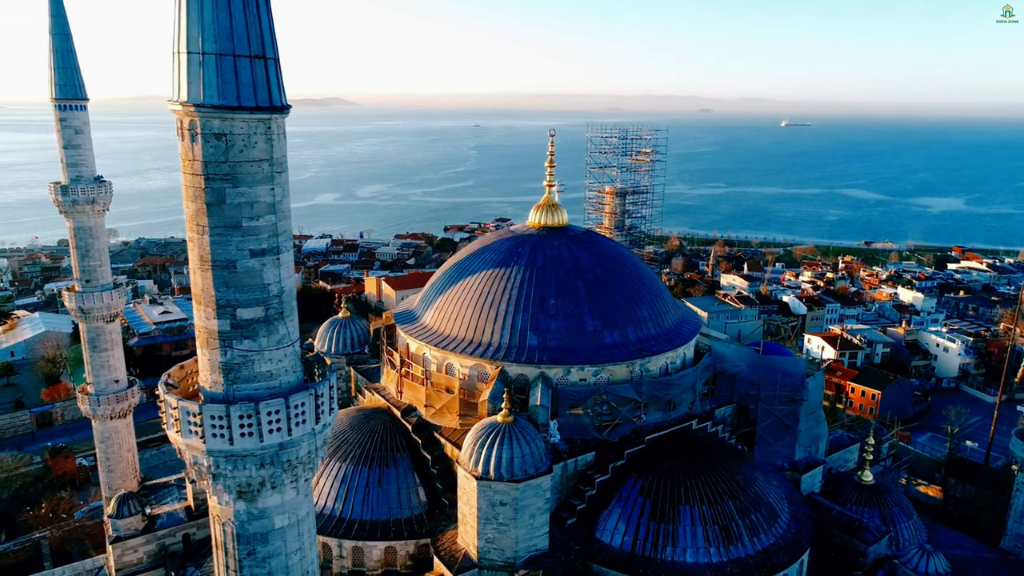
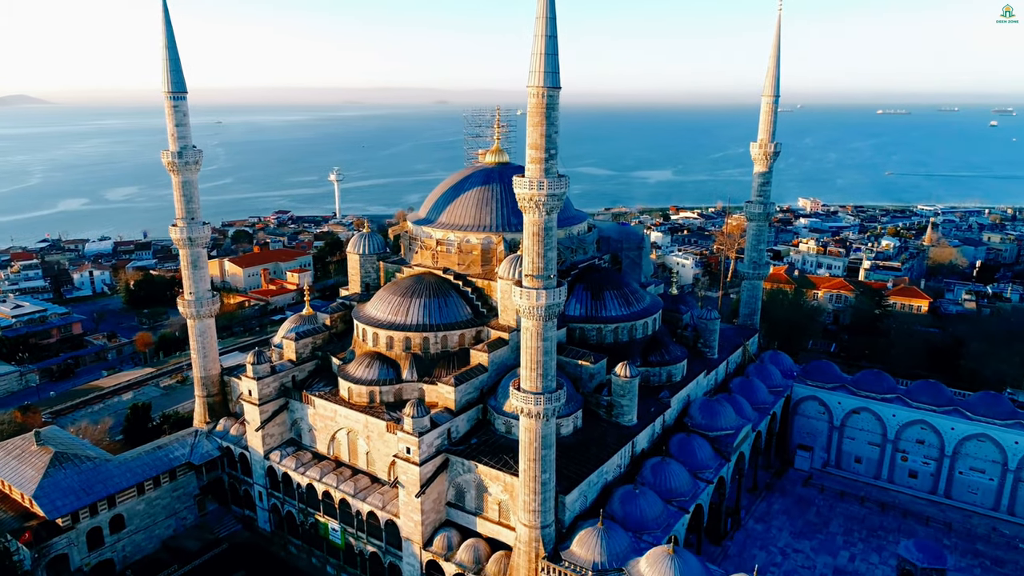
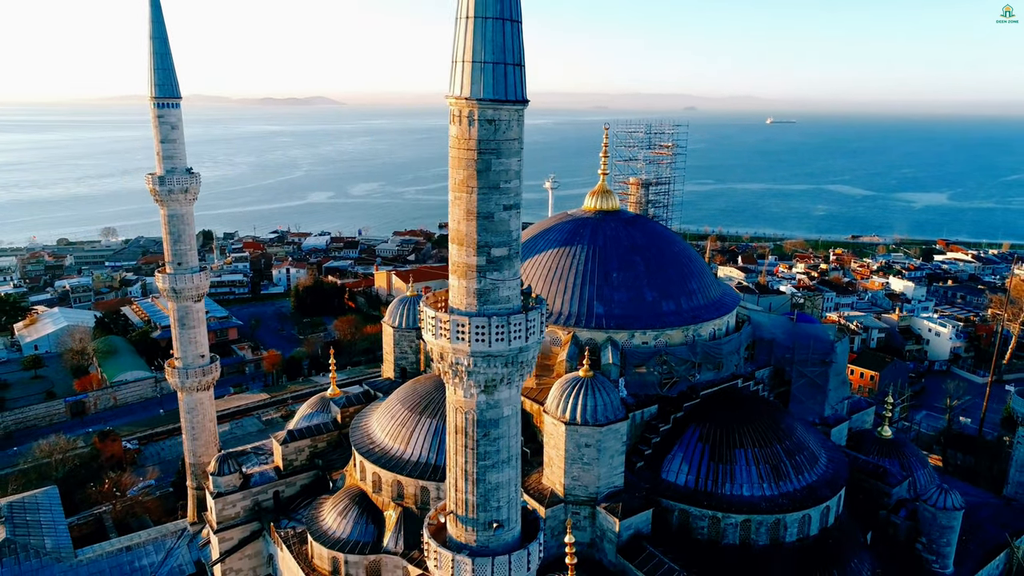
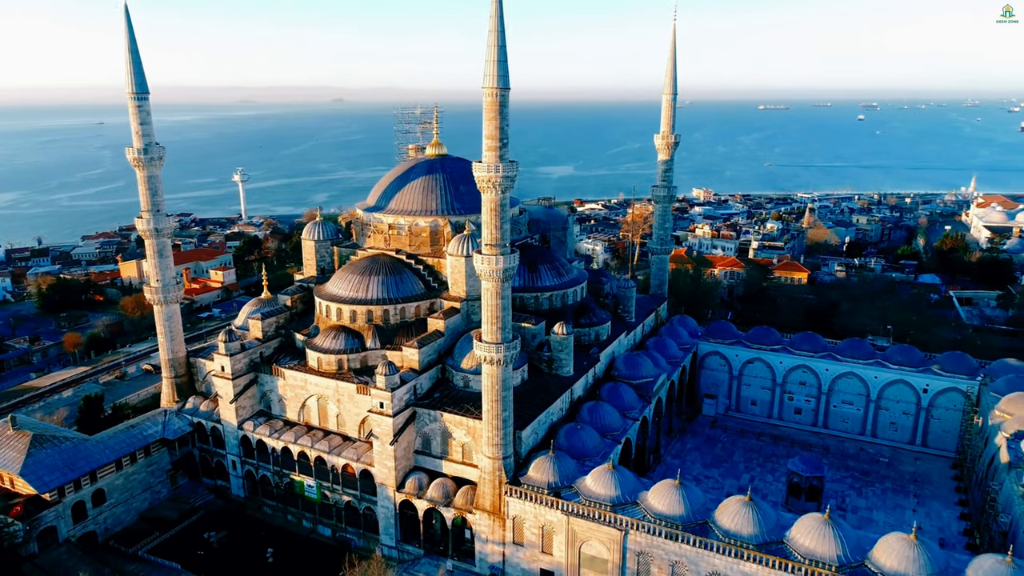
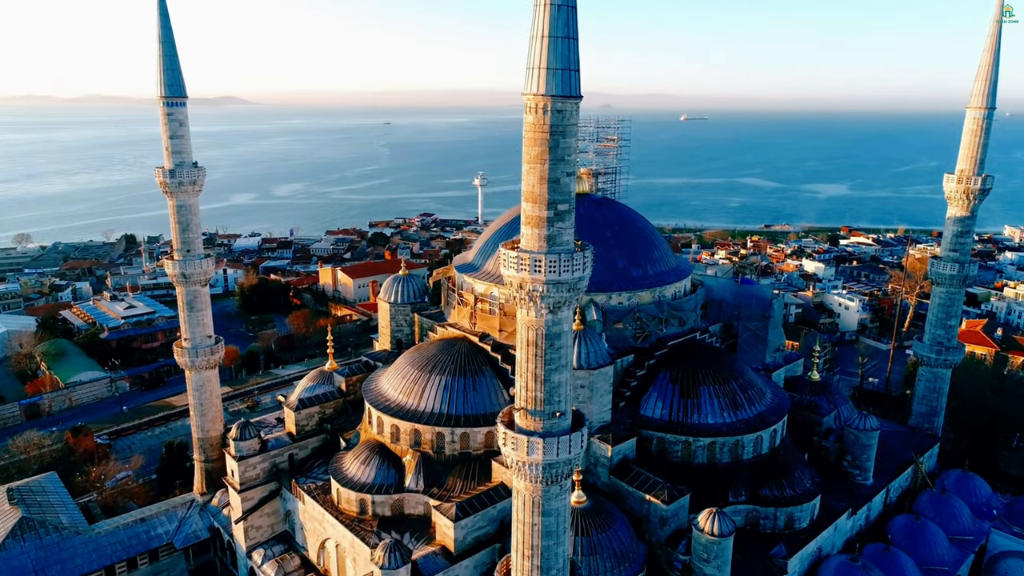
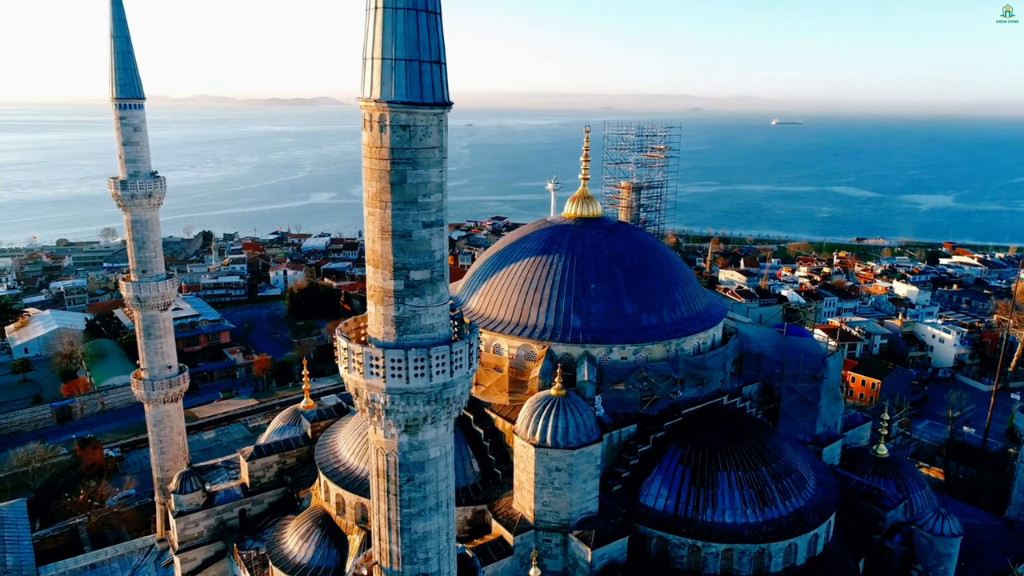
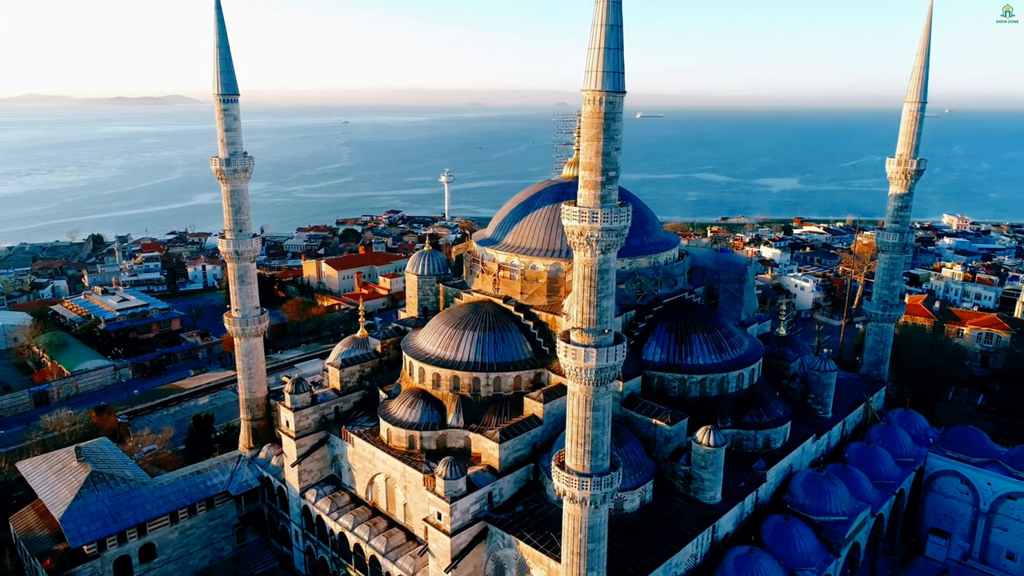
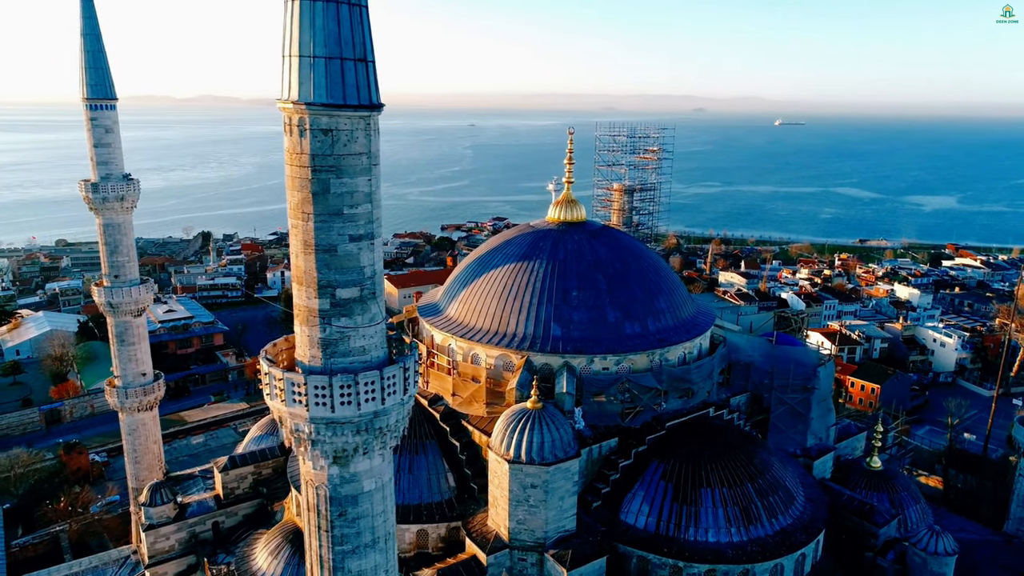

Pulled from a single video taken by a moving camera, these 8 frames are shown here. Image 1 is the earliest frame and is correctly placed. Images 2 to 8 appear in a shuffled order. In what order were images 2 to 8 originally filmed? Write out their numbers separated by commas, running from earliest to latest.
8, 6, 3, 5, 7, 2, 4
